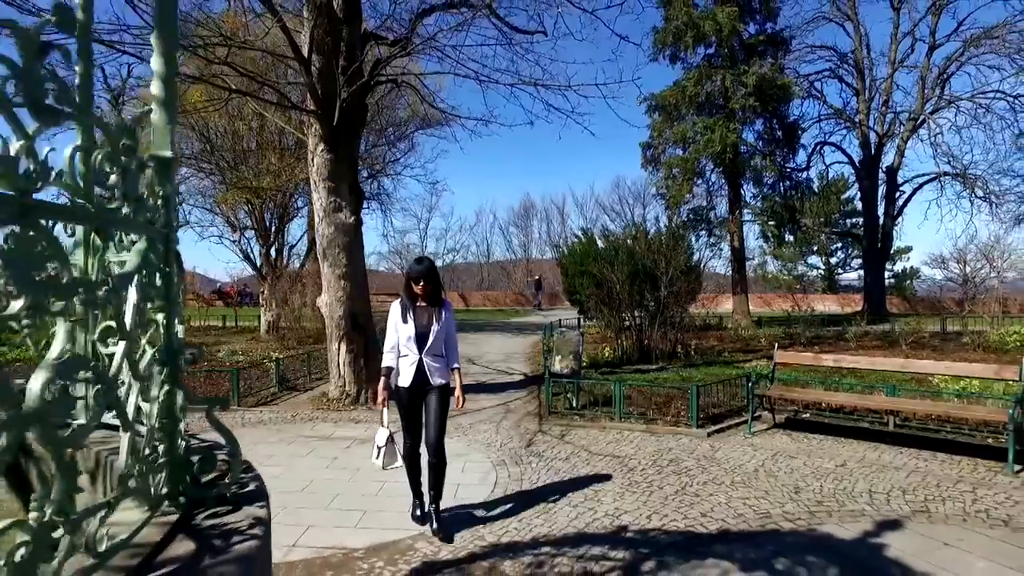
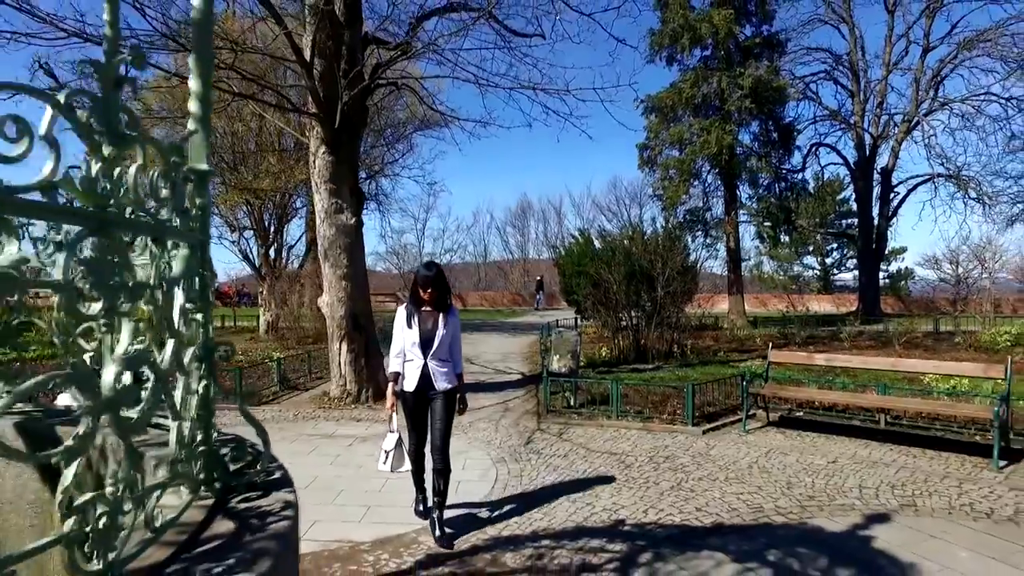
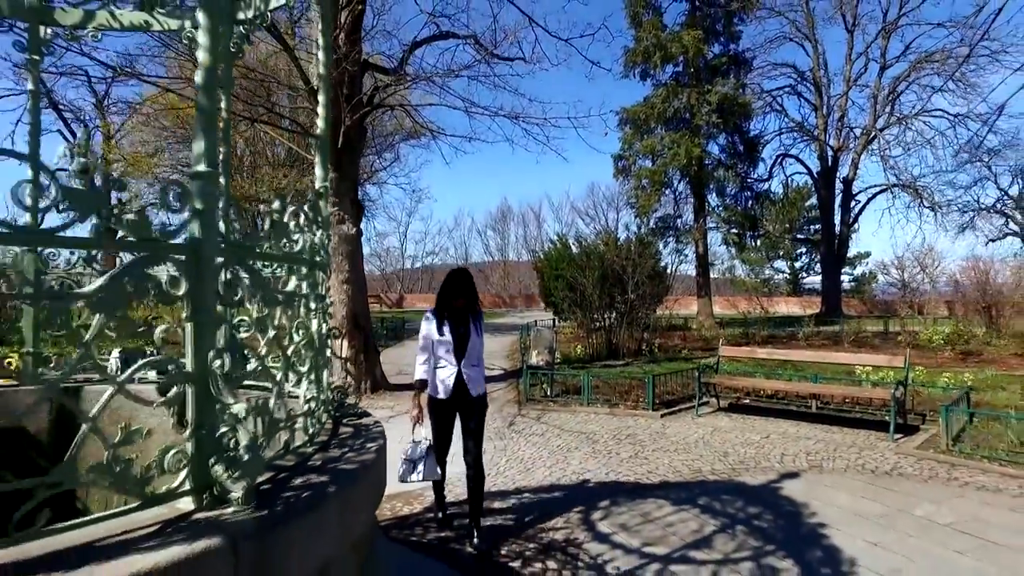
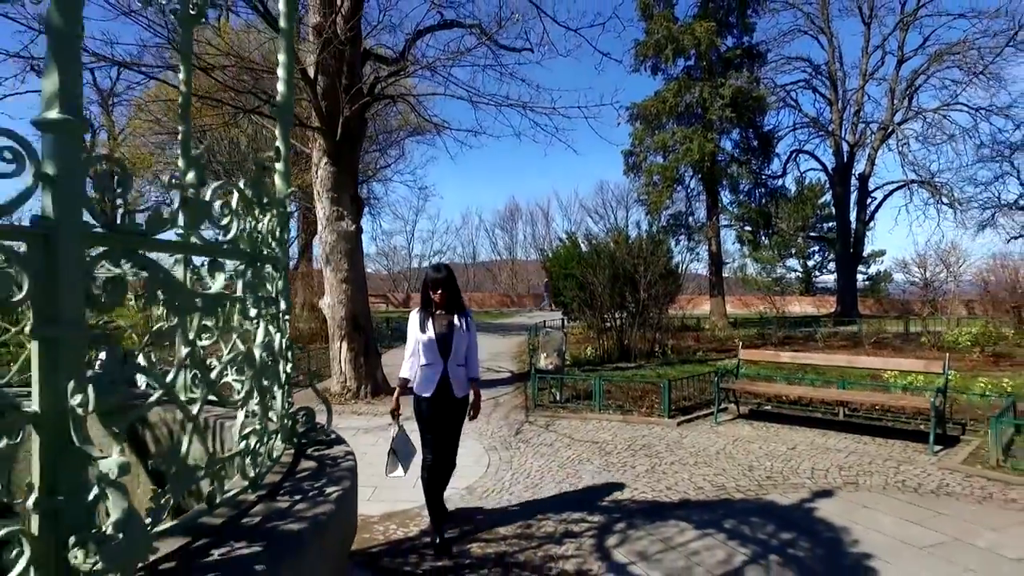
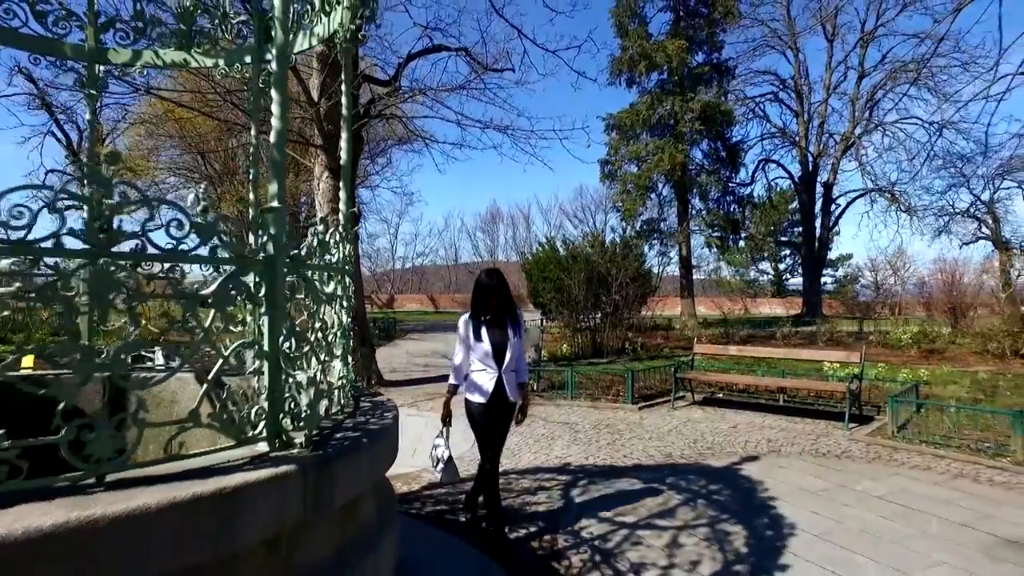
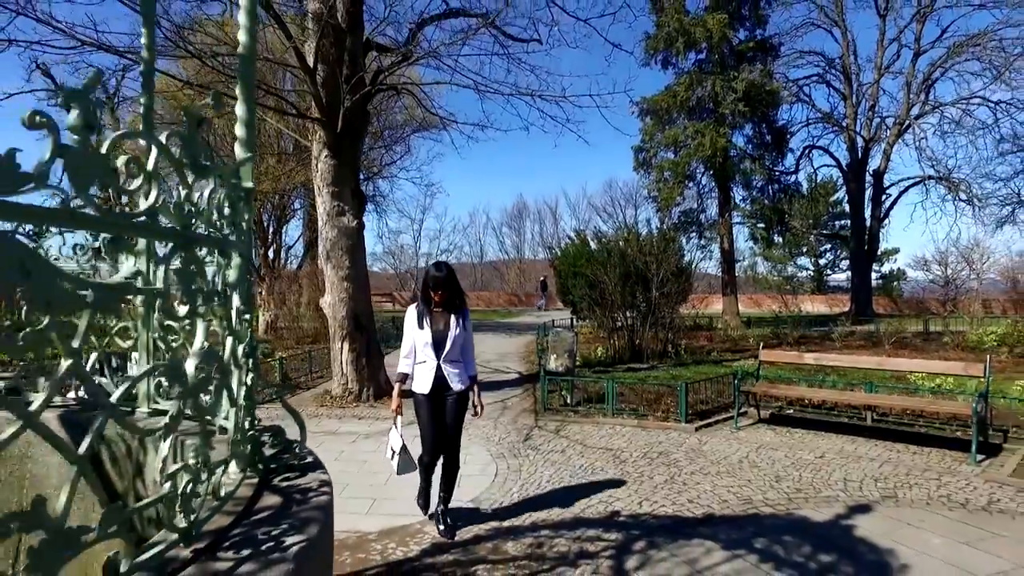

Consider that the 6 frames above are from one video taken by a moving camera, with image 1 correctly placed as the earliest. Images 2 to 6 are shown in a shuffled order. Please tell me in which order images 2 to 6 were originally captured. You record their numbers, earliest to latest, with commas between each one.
2, 6, 4, 3, 5
